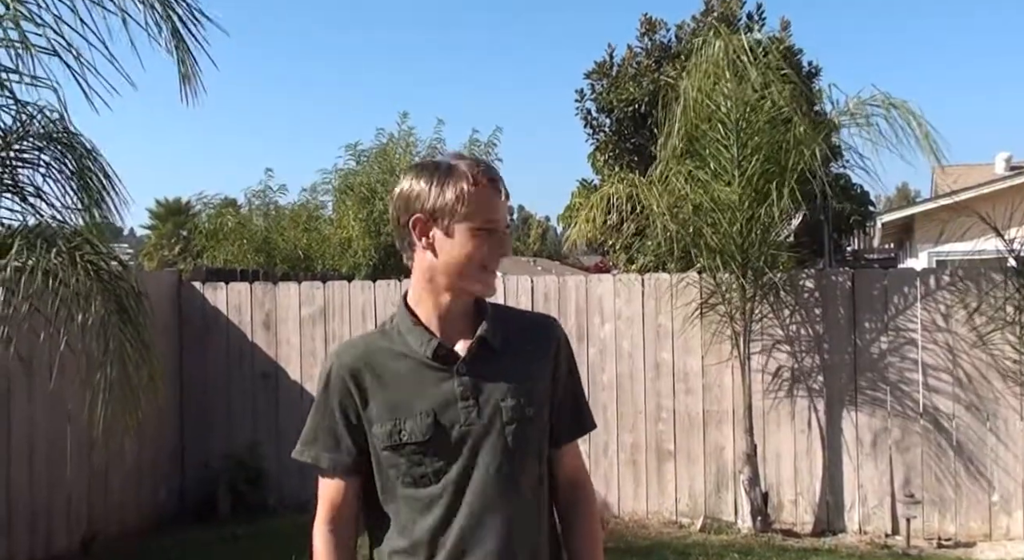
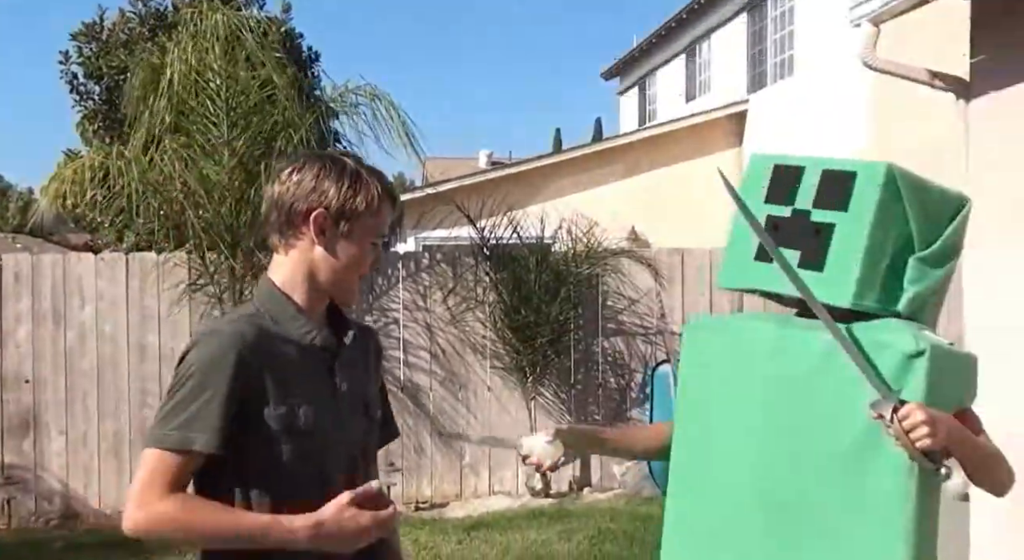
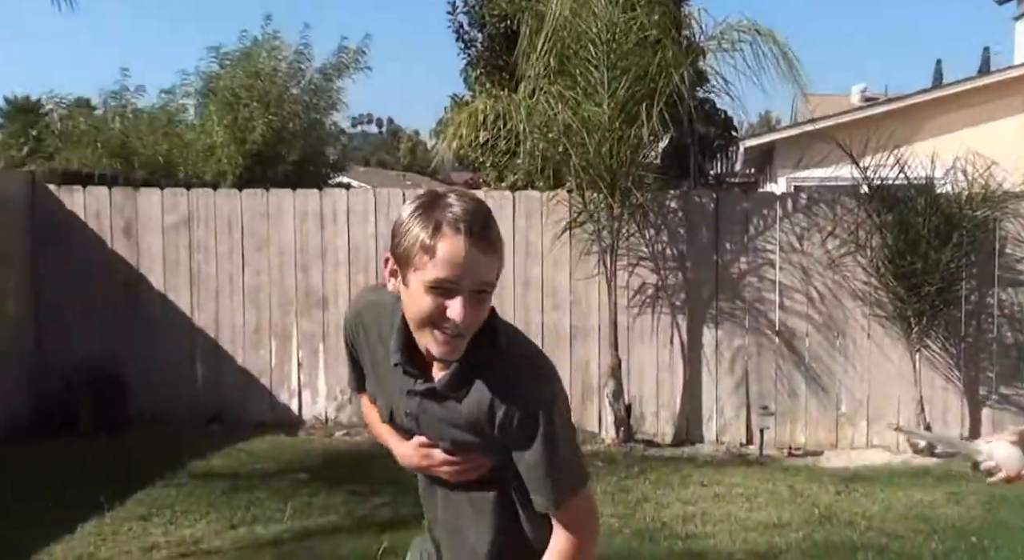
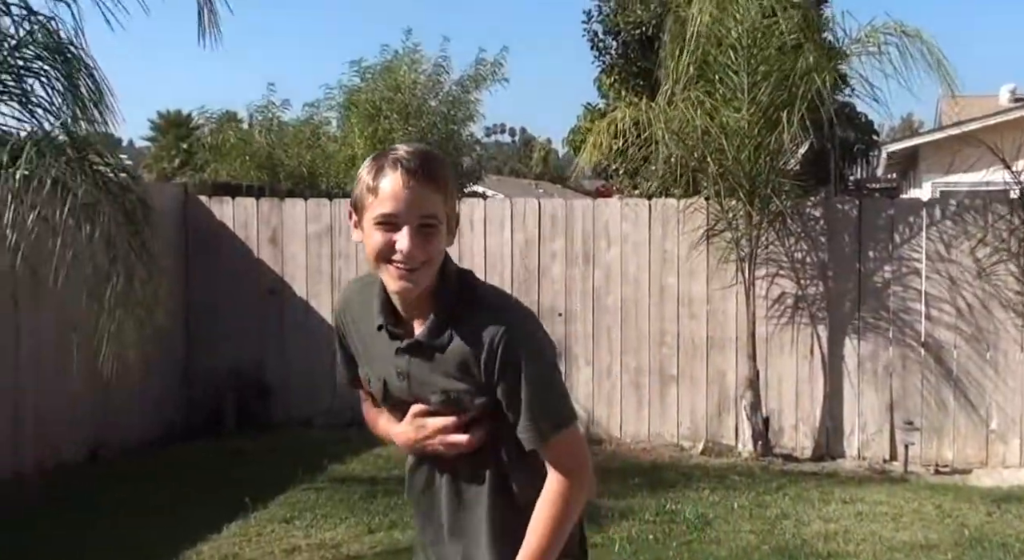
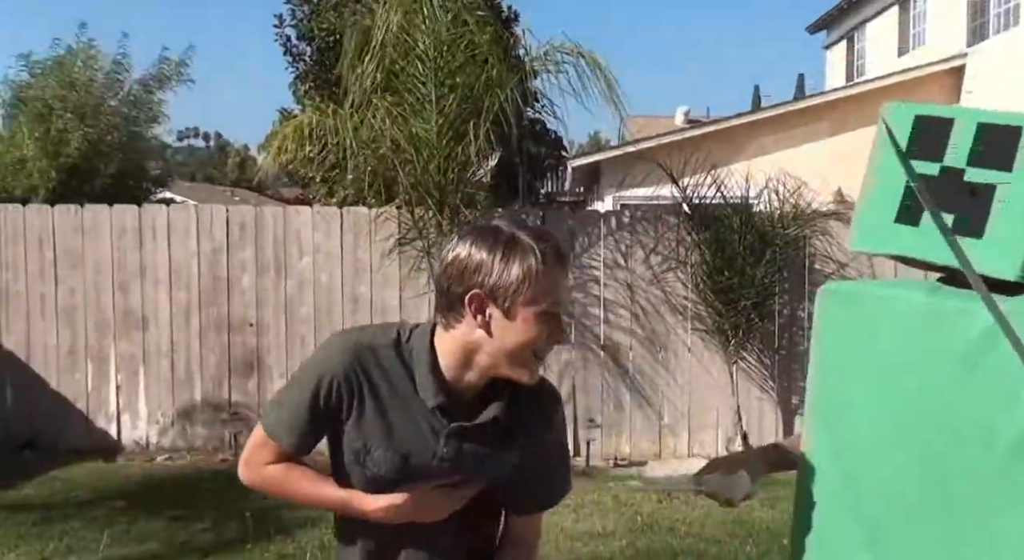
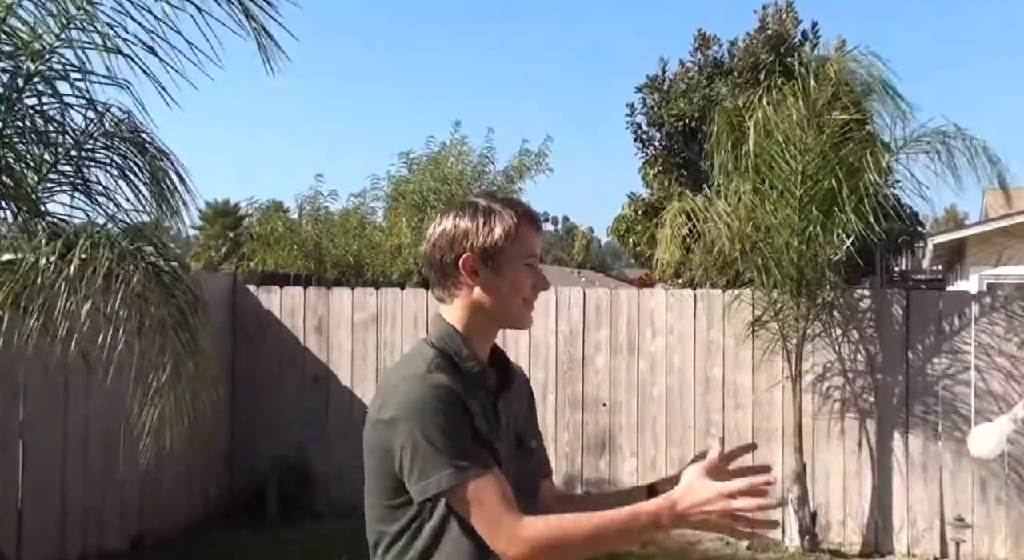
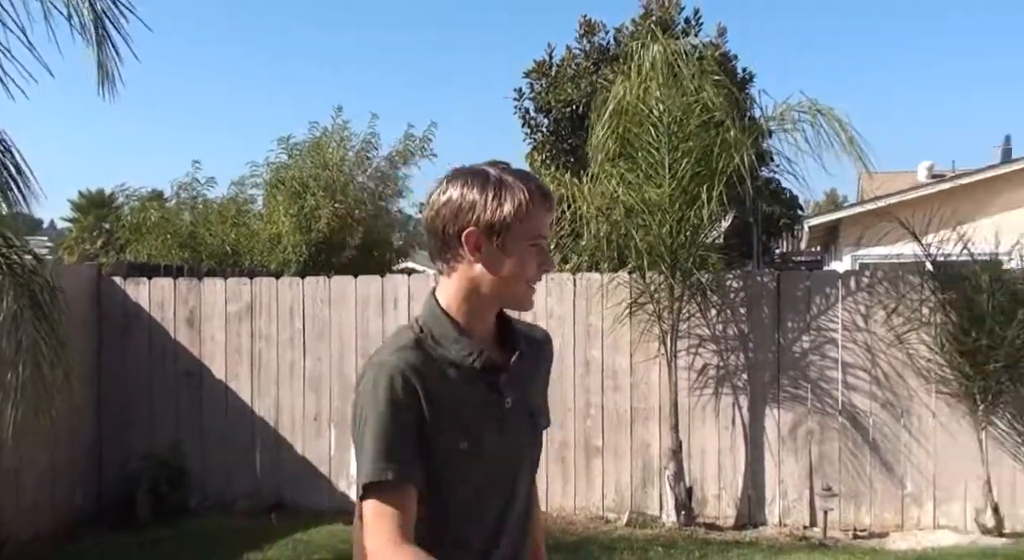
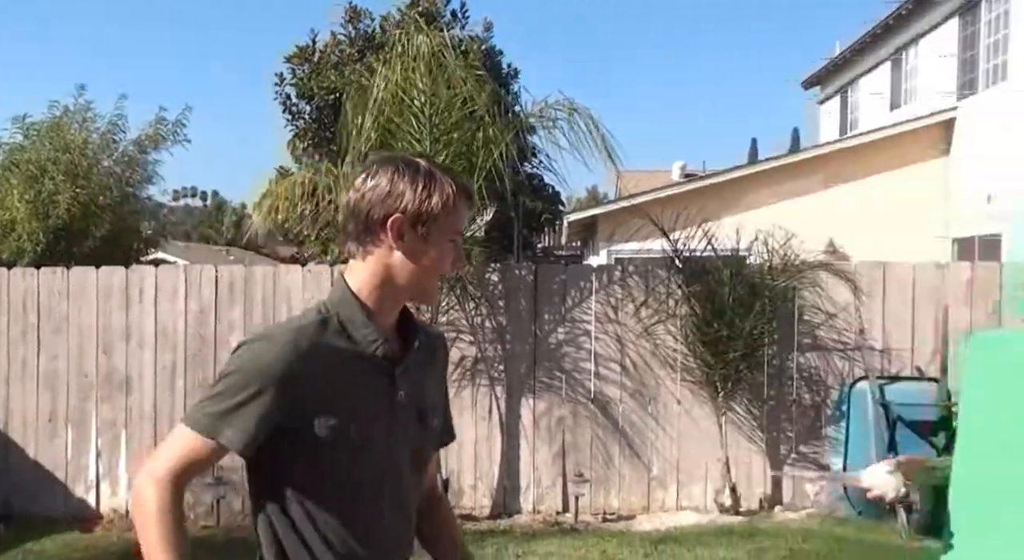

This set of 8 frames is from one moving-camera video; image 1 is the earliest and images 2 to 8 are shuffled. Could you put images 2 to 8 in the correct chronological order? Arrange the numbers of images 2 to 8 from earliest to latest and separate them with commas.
7, 8, 2, 5, 3, 4, 6
